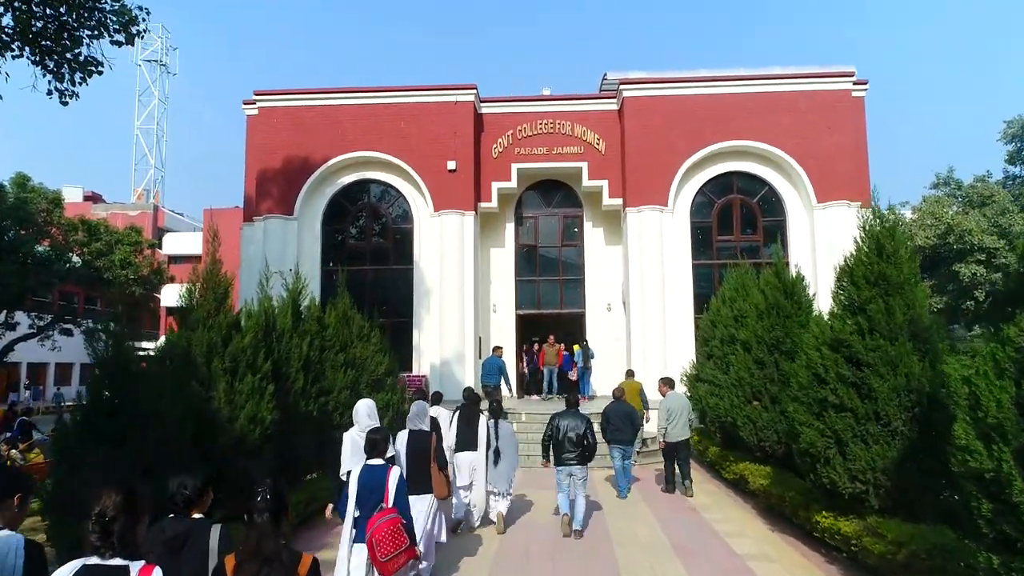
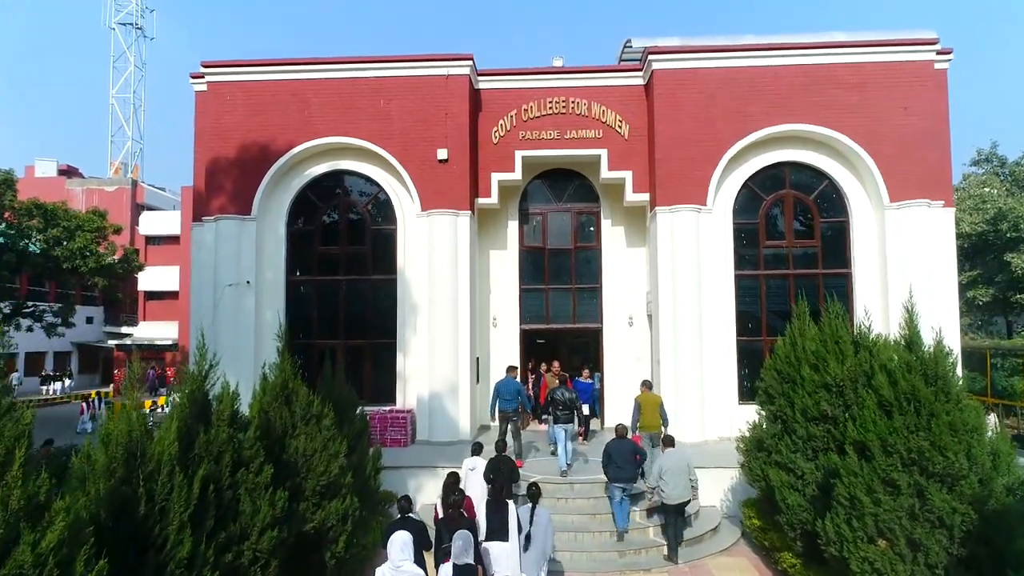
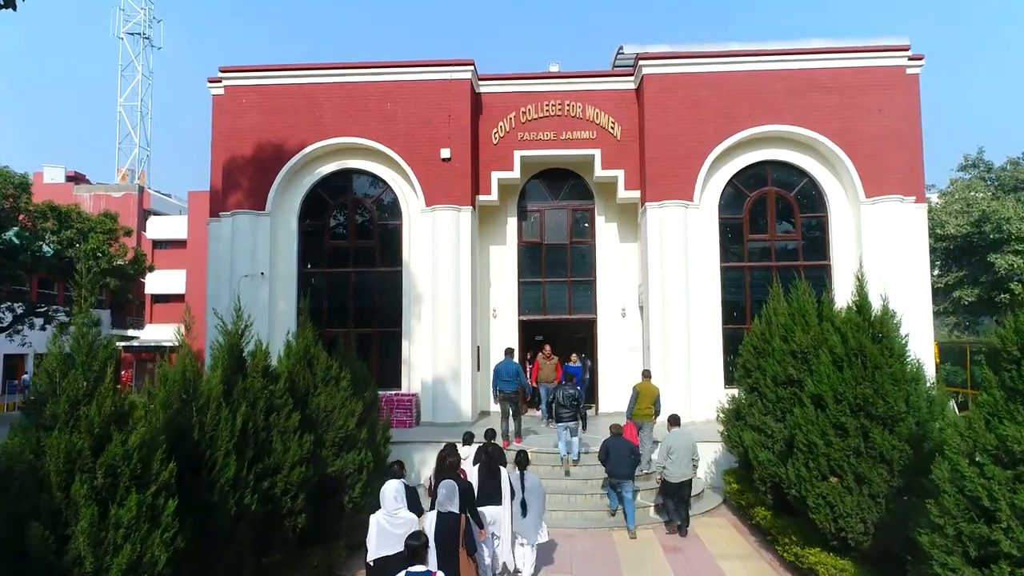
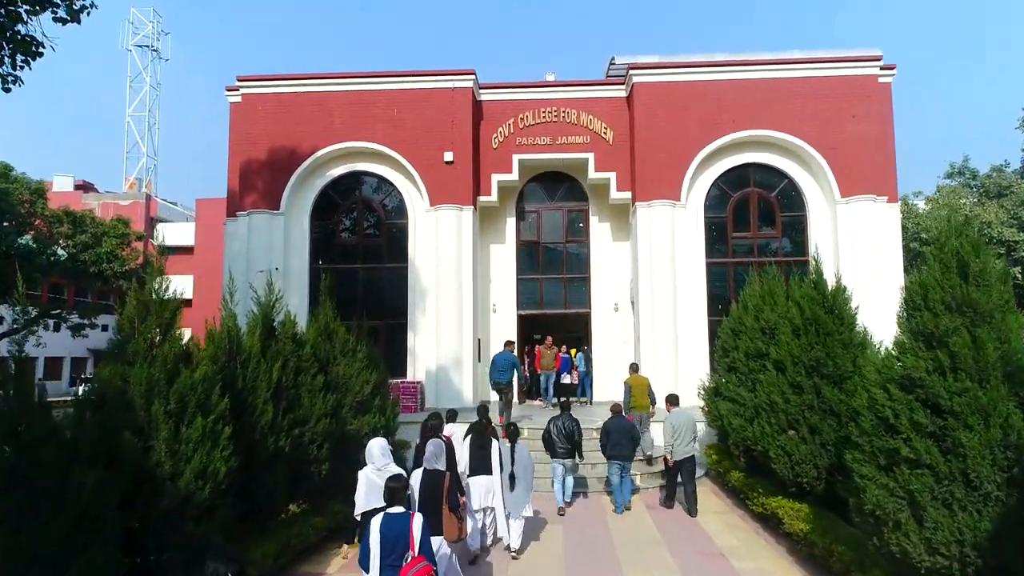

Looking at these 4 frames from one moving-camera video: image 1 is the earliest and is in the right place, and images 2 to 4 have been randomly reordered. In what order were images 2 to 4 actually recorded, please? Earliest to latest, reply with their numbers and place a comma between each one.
4, 3, 2
